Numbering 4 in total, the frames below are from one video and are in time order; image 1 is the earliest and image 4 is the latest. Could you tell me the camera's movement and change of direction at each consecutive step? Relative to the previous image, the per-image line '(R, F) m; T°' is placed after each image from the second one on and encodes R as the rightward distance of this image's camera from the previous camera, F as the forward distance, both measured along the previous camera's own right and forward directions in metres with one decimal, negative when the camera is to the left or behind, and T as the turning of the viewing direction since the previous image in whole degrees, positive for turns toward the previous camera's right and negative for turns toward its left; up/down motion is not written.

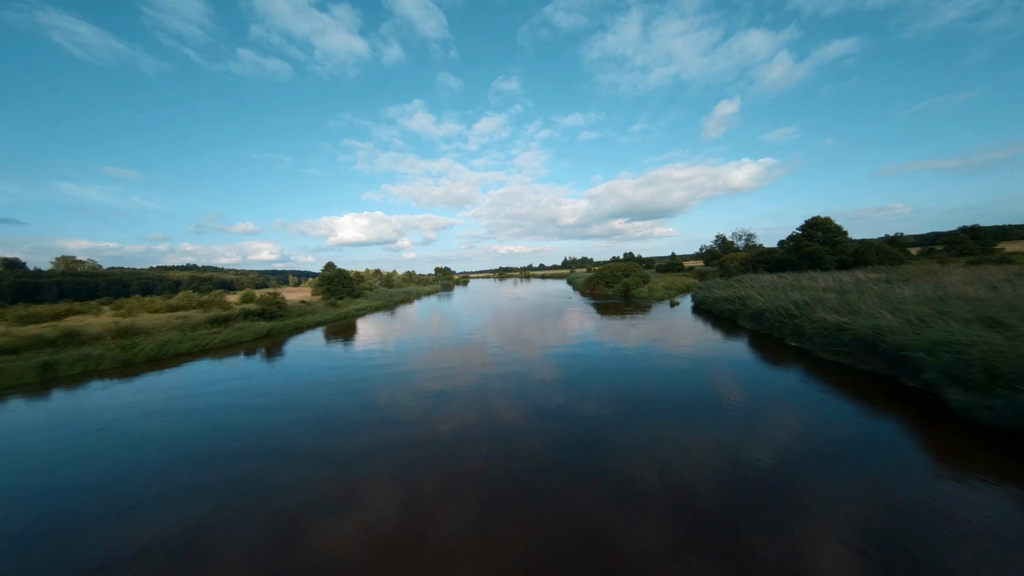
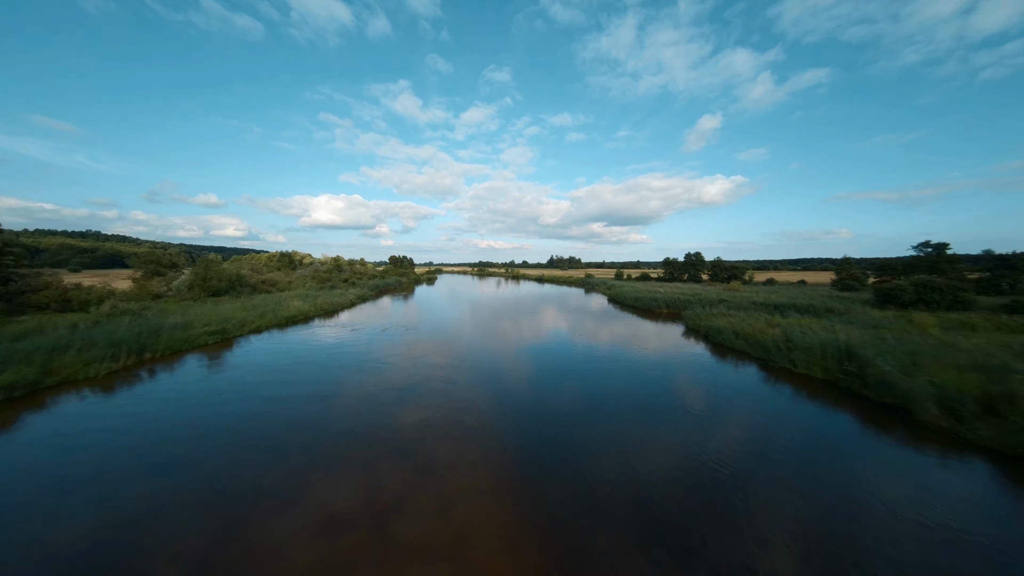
(-0.4, +7.9) m; +4°
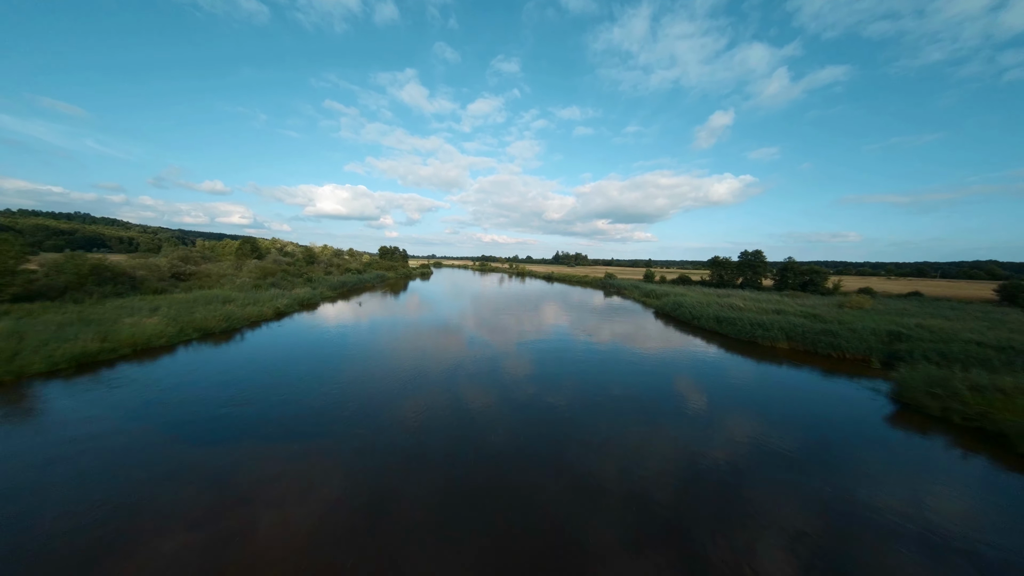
(-0.1, +2.5) m; 0°
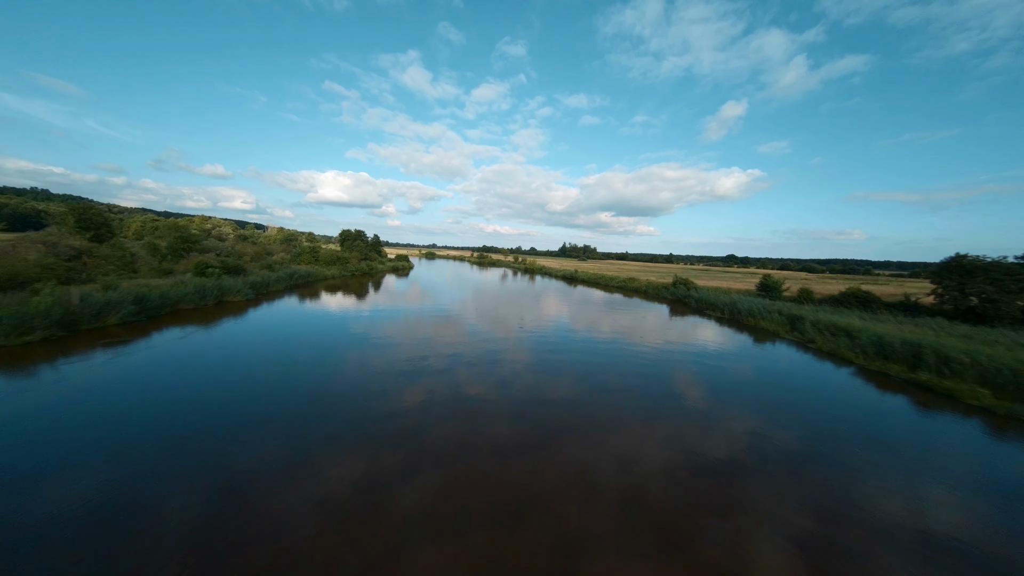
(-0.2, +5.1) m; 0°
